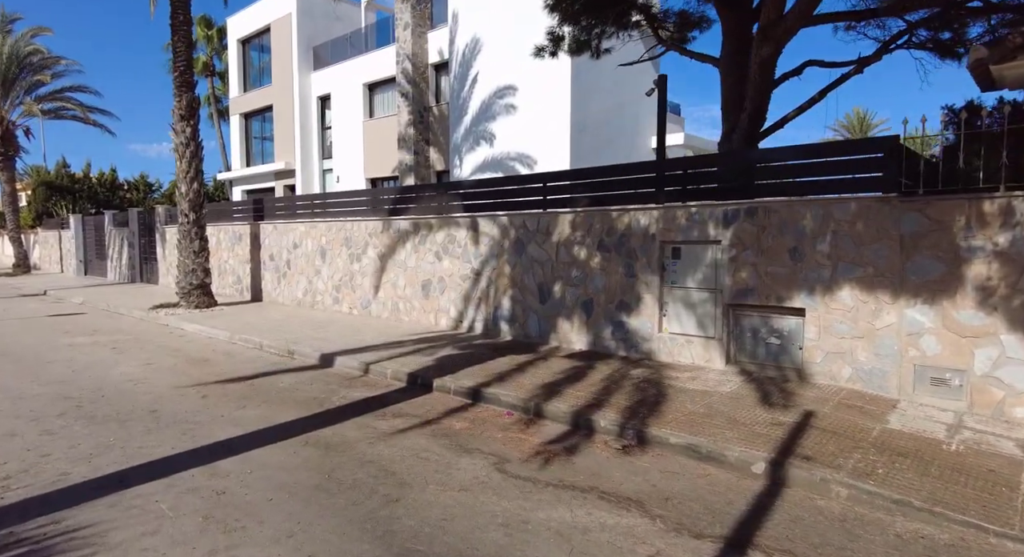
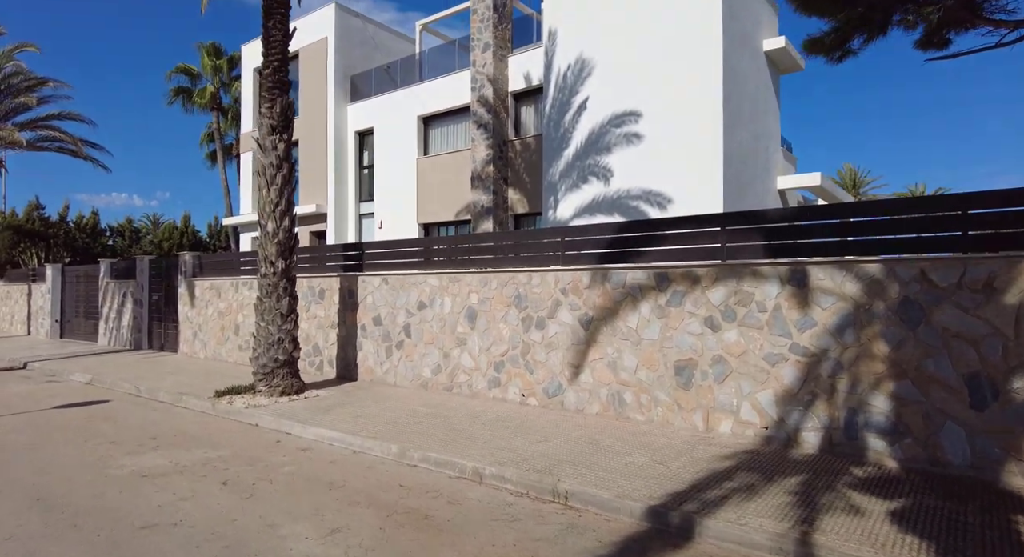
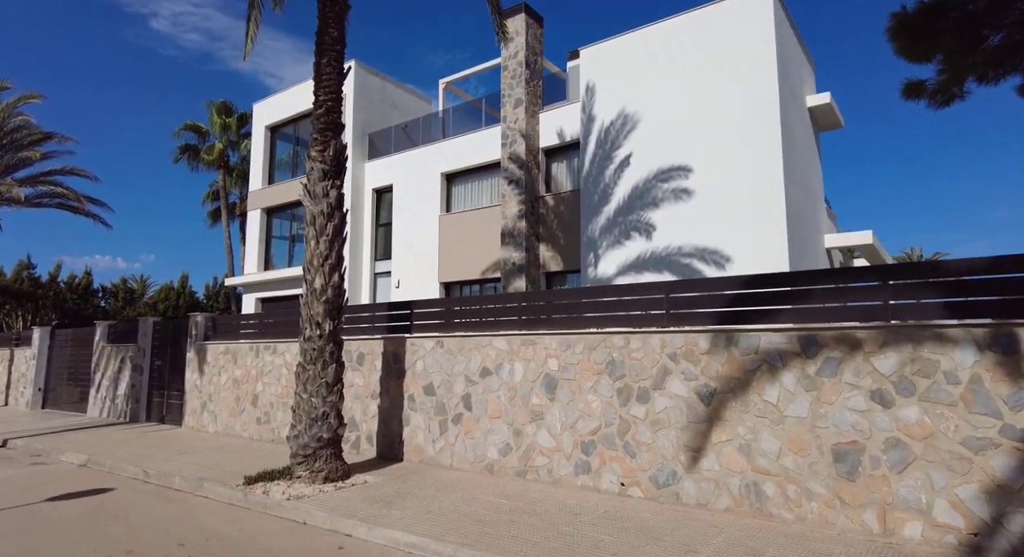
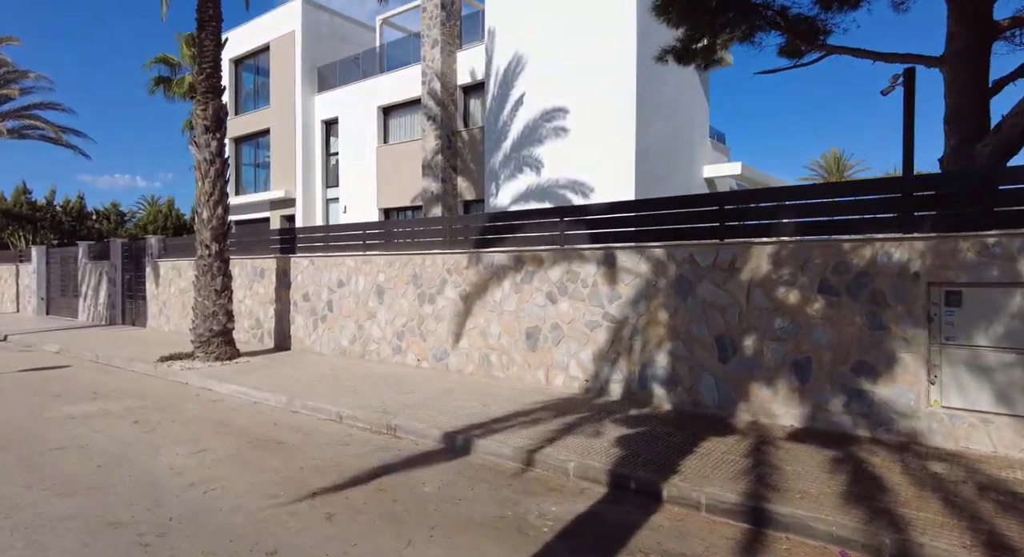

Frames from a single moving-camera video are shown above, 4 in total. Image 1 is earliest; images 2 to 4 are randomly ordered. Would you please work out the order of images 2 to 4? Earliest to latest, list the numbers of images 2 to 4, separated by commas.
4, 2, 3
